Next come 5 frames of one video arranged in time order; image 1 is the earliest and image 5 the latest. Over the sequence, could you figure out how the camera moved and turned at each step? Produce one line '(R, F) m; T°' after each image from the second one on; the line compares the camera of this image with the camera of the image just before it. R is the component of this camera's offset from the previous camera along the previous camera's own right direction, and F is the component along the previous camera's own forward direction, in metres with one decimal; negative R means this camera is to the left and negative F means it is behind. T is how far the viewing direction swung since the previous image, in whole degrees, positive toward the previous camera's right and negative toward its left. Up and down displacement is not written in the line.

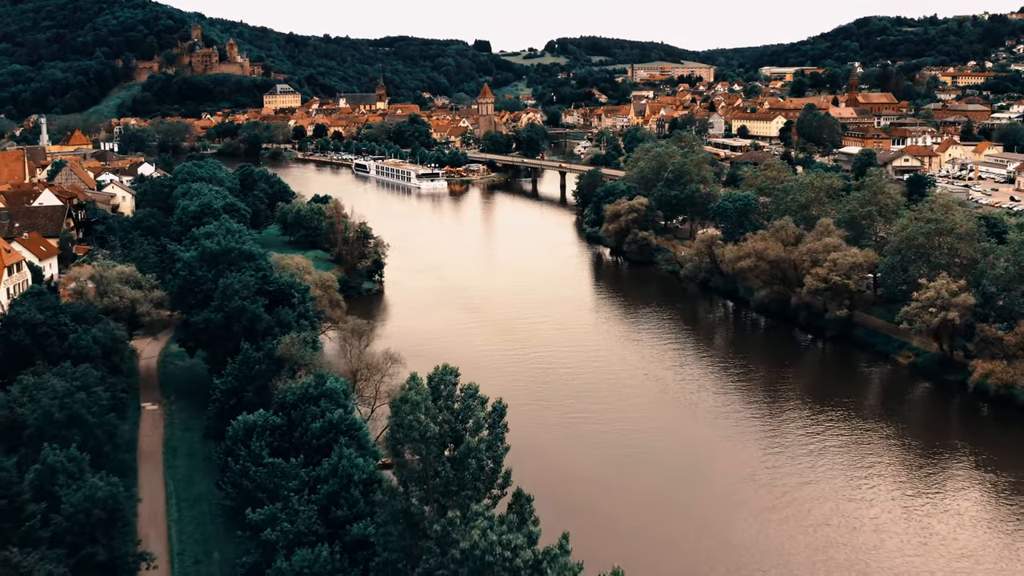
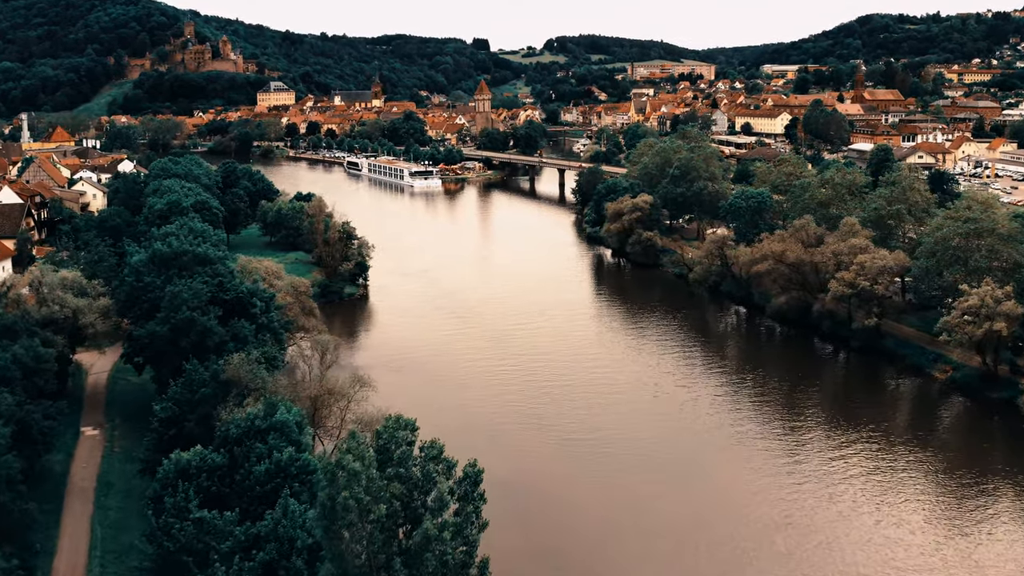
(+0.2, +3.0) m; 0°
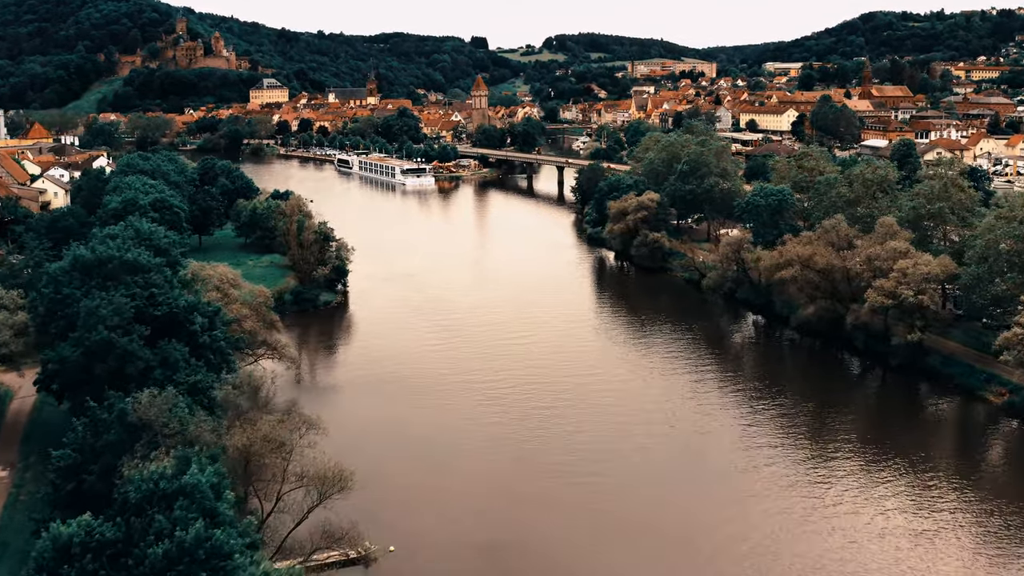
(+0.2, +3.5) m; 0°
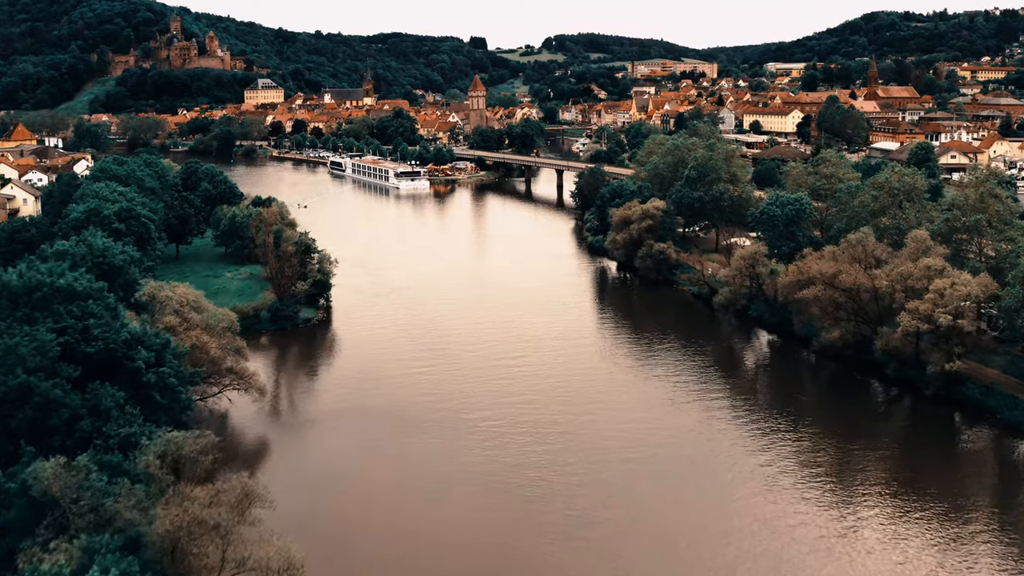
(+0.1, +2.4) m; 0°
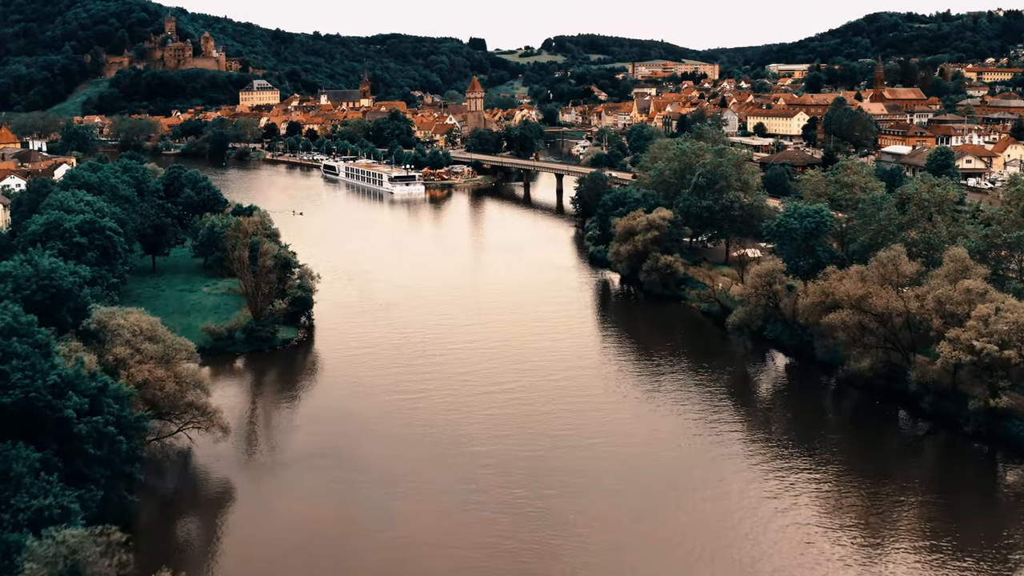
(+0.1, +2.3) m; 0°
